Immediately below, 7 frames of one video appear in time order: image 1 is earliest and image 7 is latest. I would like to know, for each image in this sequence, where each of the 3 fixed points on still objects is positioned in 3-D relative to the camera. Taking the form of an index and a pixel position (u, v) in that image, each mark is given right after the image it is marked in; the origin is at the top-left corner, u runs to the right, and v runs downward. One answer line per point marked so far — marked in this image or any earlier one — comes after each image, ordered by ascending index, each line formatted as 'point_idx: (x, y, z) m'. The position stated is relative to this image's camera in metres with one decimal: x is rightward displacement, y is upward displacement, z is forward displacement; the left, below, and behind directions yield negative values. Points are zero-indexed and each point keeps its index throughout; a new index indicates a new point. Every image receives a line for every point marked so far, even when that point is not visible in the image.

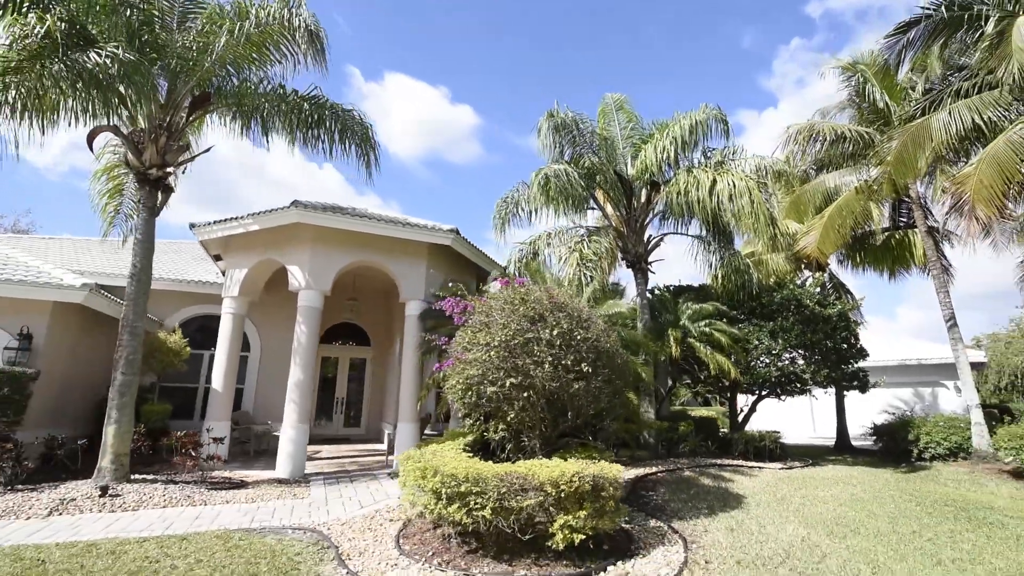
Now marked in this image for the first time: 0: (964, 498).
0: (+8.7, -4.0, +9.0) m
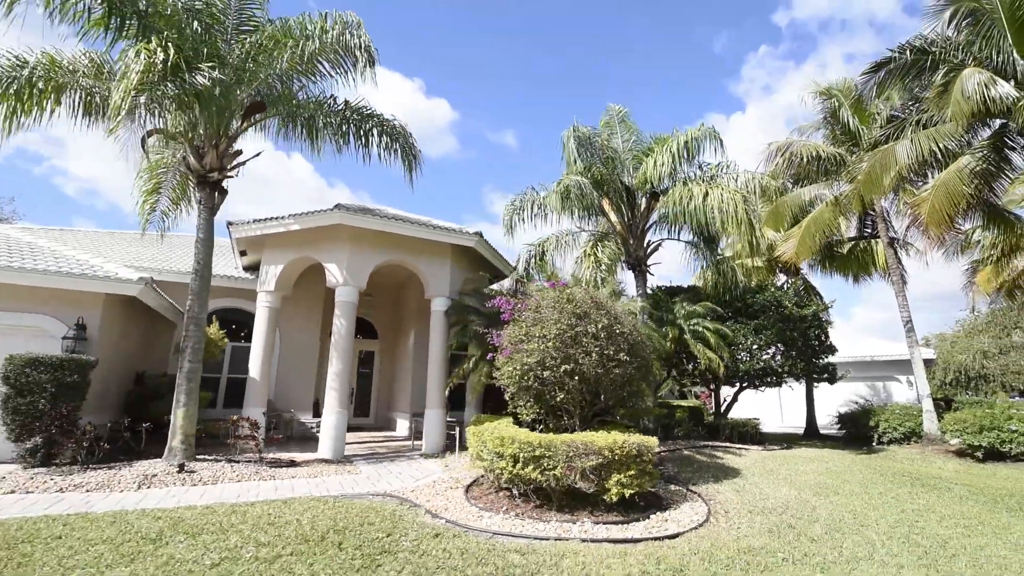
0: (+9.2, -4.2, +10.7) m
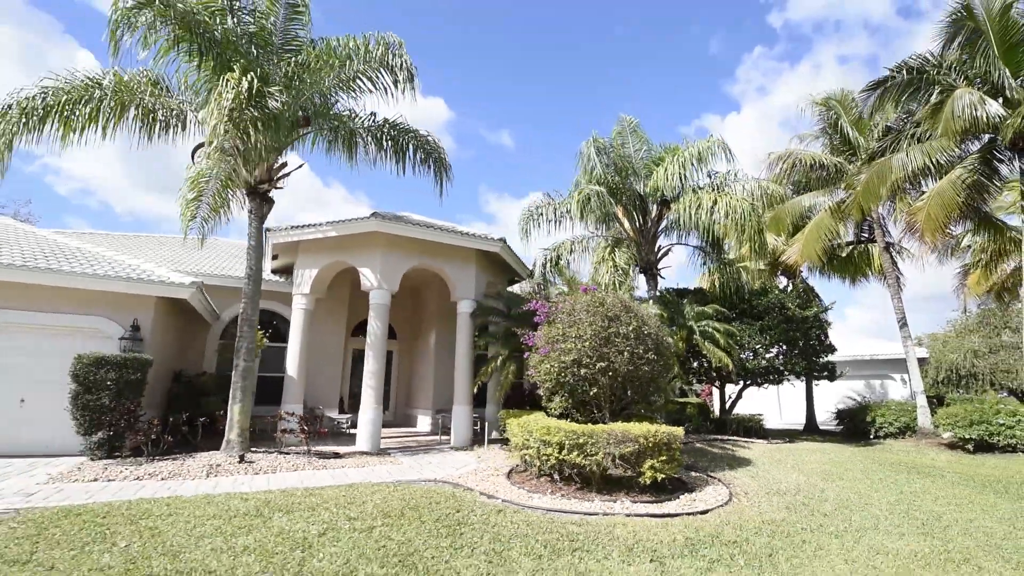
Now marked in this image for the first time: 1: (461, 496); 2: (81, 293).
0: (+9.8, -4.2, +11.5) m
1: (-0.7, -2.9, +6.7) m
2: (-9.6, -0.1, +10.4) m
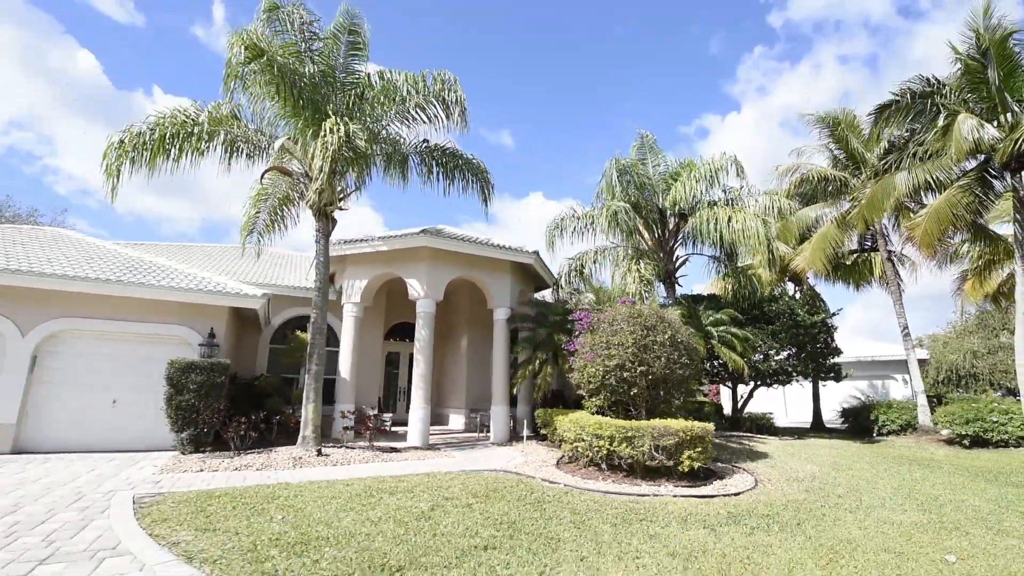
0: (+10.8, -4.5, +12.7) m
1: (+0.2, -3.2, +7.8) m
2: (-8.7, -0.4, +11.6) m
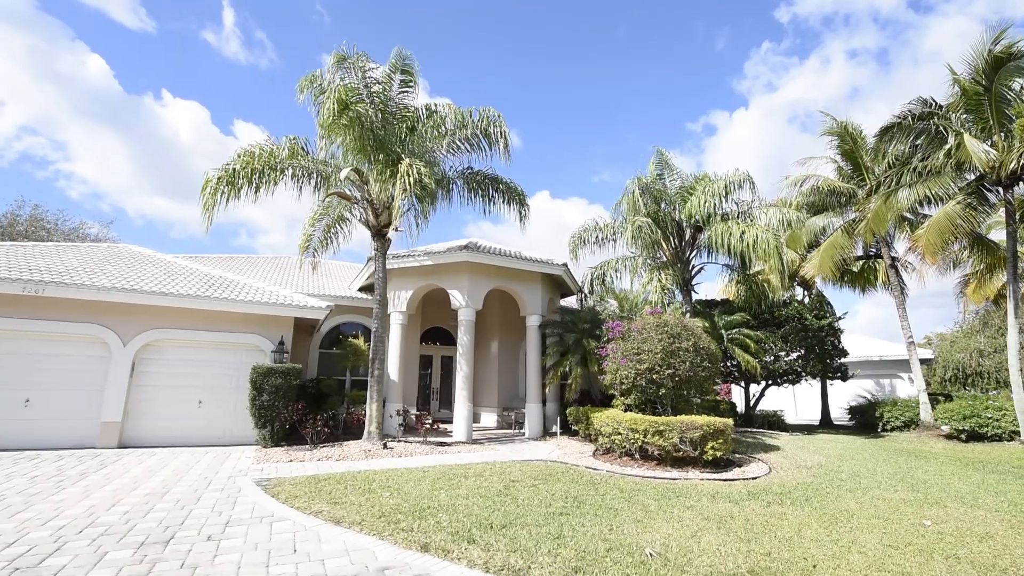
0: (+11.8, -4.7, +13.9) m
1: (+1.2, -3.5, +9.2) m
2: (-7.7, -0.8, +13.1) m
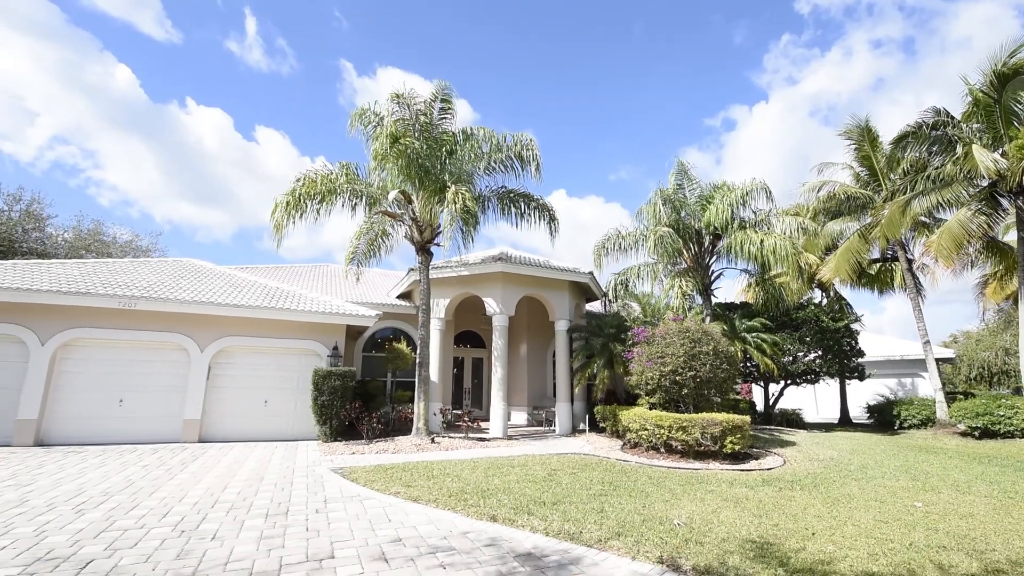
0: (+12.9, -4.9, +14.7) m
1: (+2.0, -3.8, +10.4) m
2: (-6.7, -1.1, +14.5) m
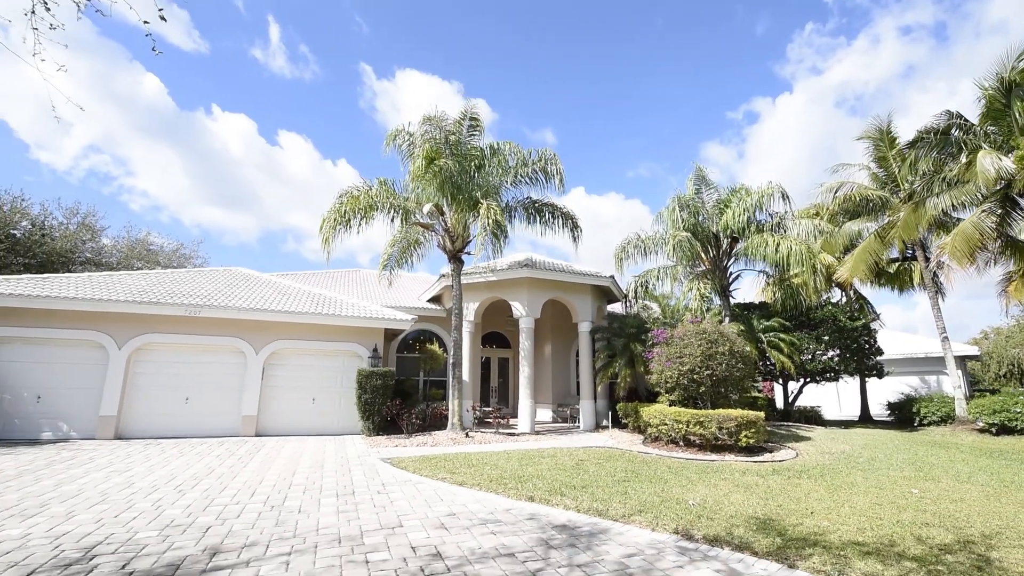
0: (+13.8, -4.9, +15.1) m
1: (+2.8, -3.9, +11.3) m
2: (-5.8, -1.3, +15.8) m
